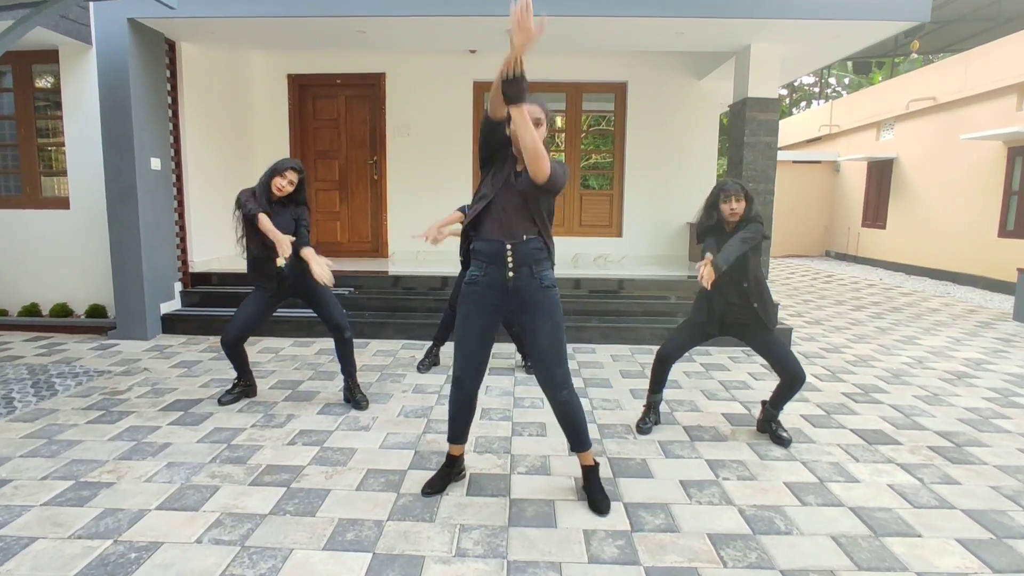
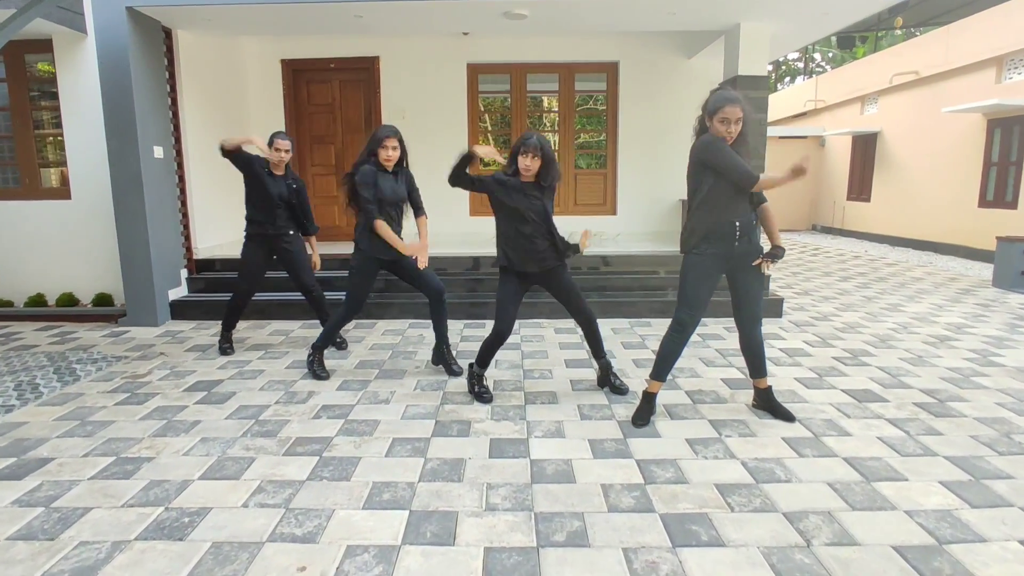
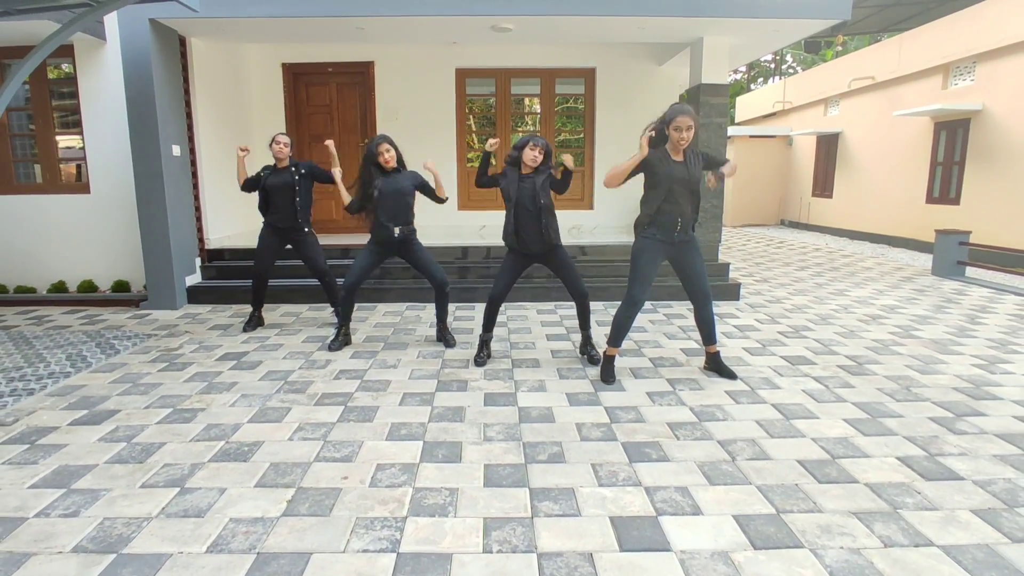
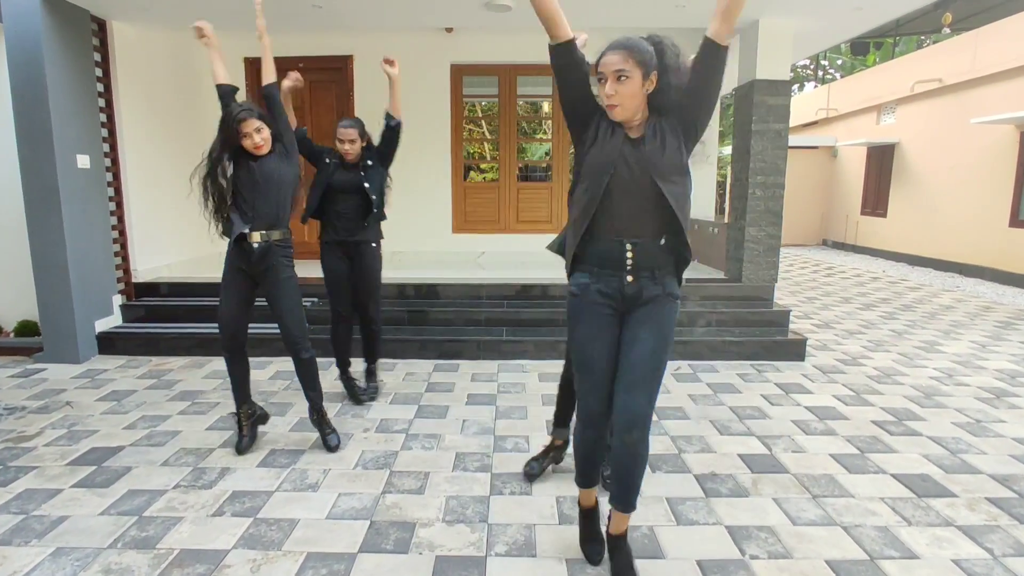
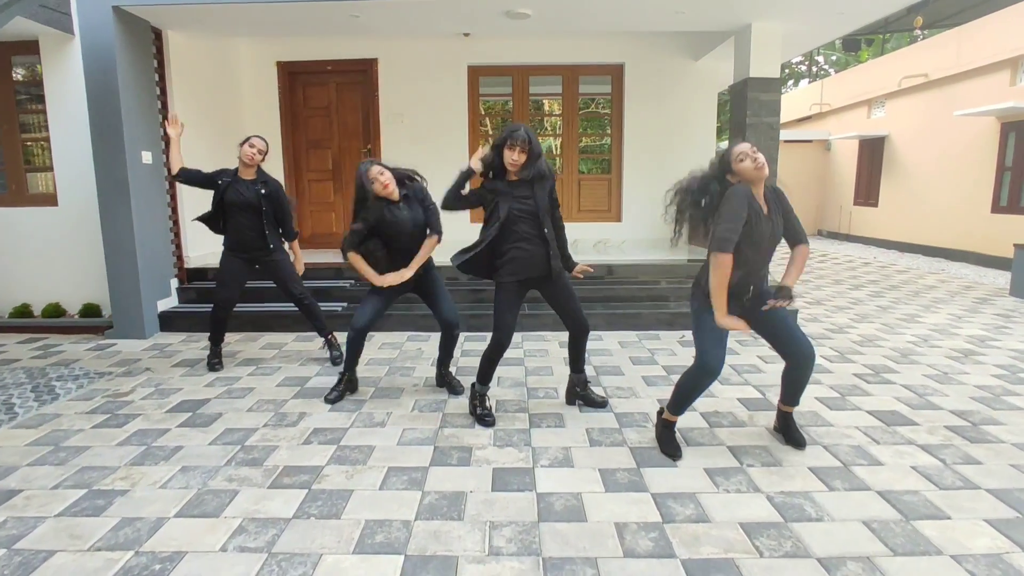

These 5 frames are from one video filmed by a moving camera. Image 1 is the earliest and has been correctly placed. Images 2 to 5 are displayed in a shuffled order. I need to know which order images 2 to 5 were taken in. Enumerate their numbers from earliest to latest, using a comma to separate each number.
4, 3, 2, 5
